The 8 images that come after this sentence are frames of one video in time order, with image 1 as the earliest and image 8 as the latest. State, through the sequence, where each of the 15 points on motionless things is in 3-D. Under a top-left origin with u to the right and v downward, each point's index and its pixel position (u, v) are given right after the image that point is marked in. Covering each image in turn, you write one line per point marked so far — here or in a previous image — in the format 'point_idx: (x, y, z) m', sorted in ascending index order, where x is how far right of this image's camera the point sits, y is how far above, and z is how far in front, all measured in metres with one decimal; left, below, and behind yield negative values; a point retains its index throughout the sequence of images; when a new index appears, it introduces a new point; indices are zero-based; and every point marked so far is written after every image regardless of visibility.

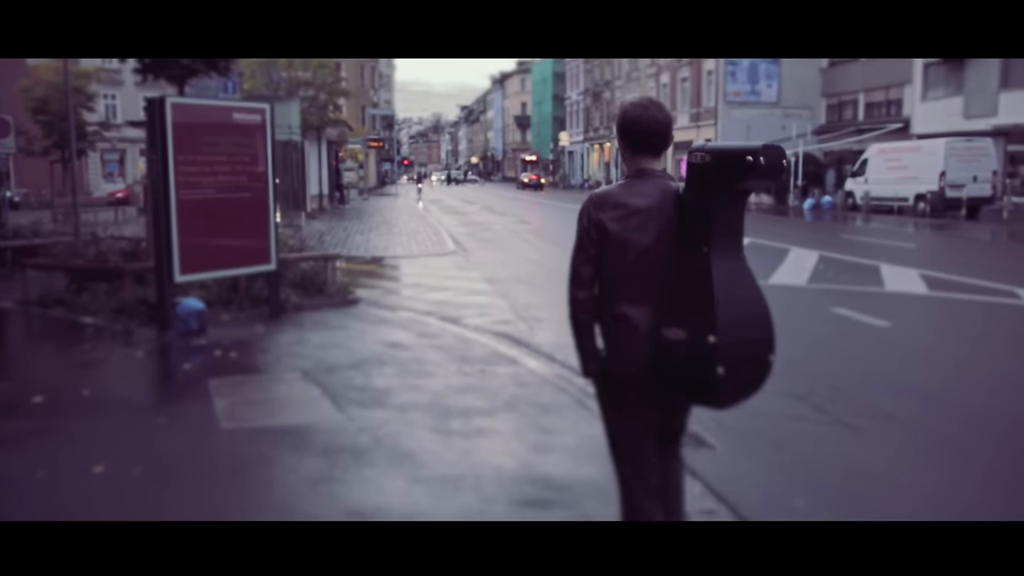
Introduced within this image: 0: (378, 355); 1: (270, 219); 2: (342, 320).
0: (-1.1, -0.6, +7.5) m
1: (-2.6, +0.8, +9.6) m
2: (-1.8, -0.3, +9.5) m
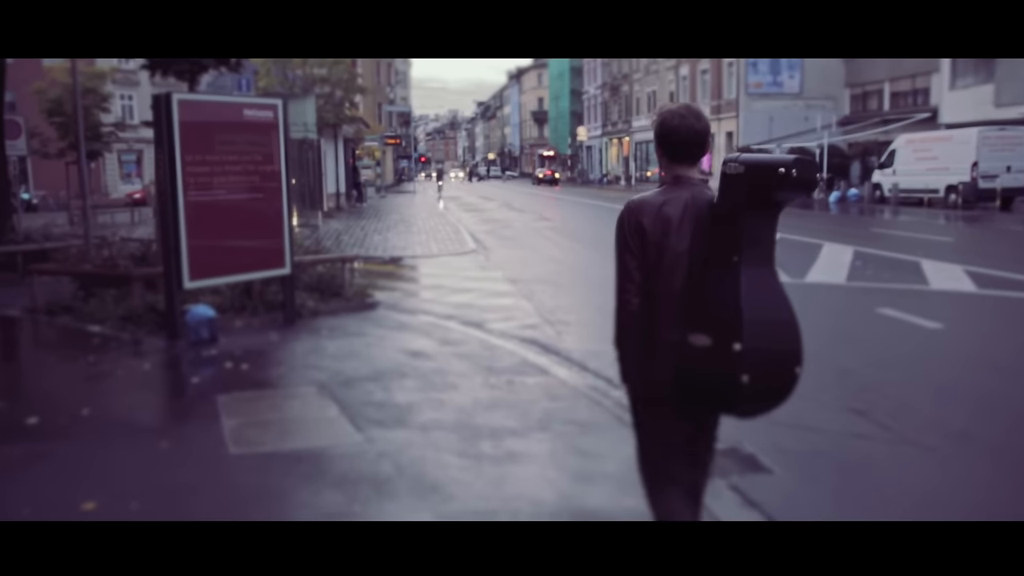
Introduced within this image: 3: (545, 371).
0: (-0.9, -0.6, +7.0) m
1: (-2.3, +0.7, +9.2) m
2: (-1.5, -0.4, +9.0) m
3: (+0.3, -0.7, +7.1) m
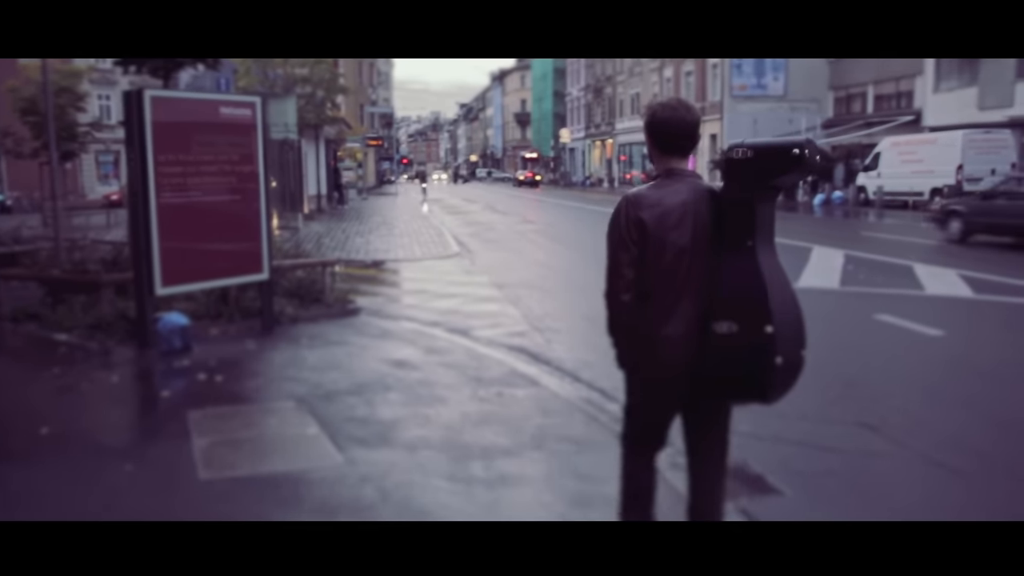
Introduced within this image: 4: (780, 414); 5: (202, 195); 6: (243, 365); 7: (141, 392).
0: (-1.0, -0.7, +6.6) m
1: (-2.4, +0.6, +8.8) m
2: (-1.6, -0.4, +8.7) m
3: (+0.2, -0.7, +6.8) m
4: (+1.8, -0.9, +6.2) m
5: (-2.8, +0.8, +8.2) m
6: (-2.1, -0.6, +7.1) m
7: (-2.6, -0.7, +6.3) m
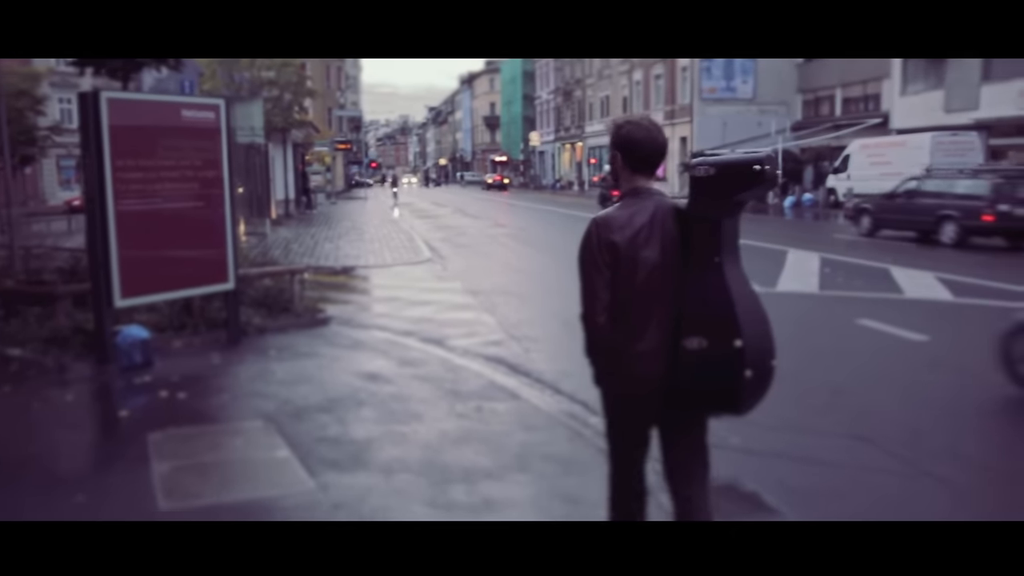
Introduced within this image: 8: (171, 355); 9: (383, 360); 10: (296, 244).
0: (-1.1, -0.7, +6.3) m
1: (-2.7, +0.5, +8.4) m
2: (-1.9, -0.5, +8.4) m
3: (+0.1, -0.8, +6.5) m
4: (+1.7, -0.9, +6.0) m
5: (-3.0, +0.7, +7.8) m
6: (-2.3, -0.7, +6.8) m
7: (-2.7, -0.8, +6.0) m
8: (-3.0, -0.6, +7.9) m
9: (-1.1, -0.6, +7.7) m
10: (-4.1, +0.8, +17.2) m
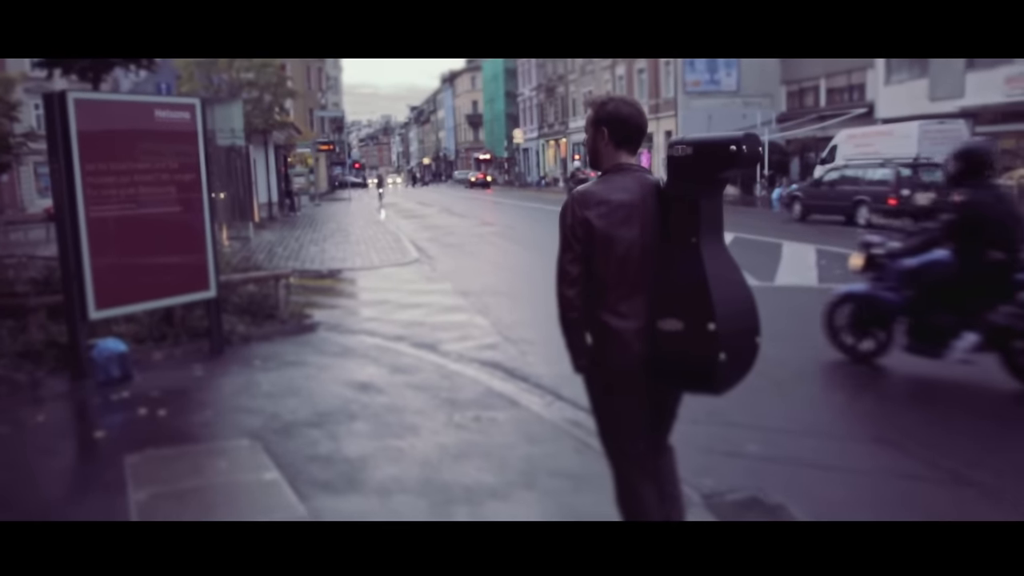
0: (-1.1, -0.8, +6.0) m
1: (-2.7, +0.5, +8.1) m
2: (-1.9, -0.6, +8.0) m
3: (+0.1, -0.8, +6.2) m
4: (+1.7, -0.9, +5.7) m
5: (-3.1, +0.7, +7.5) m
6: (-2.3, -0.8, +6.4) m
7: (-2.7, -0.9, +5.6) m
8: (-3.0, -0.7, +7.5) m
9: (-1.1, -0.7, +7.3) m
10: (-4.3, +0.8, +16.8) m
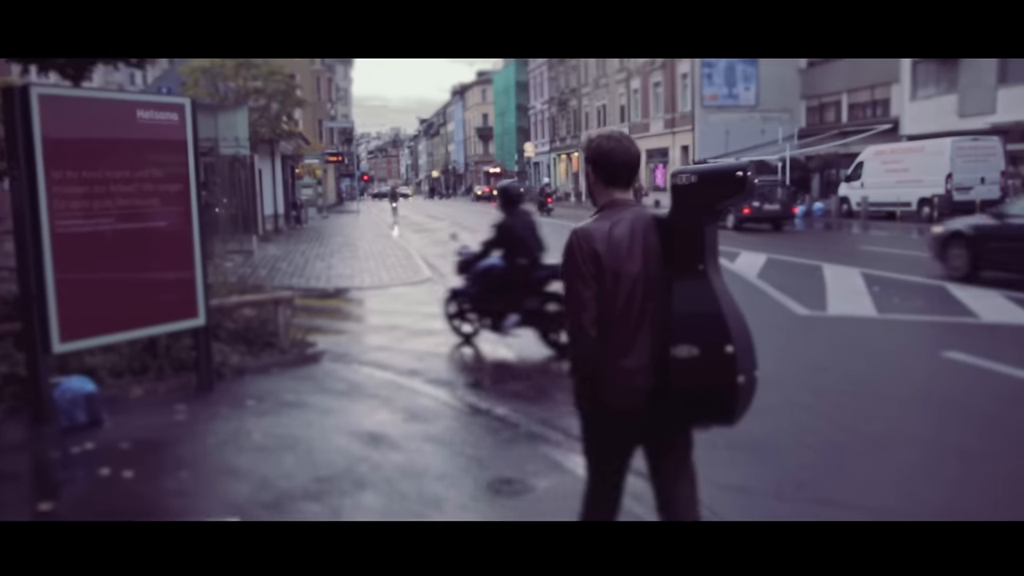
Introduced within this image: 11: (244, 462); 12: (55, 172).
0: (-0.9, -1.0, +5.0) m
1: (-2.5, +0.3, +7.0) m
2: (-1.6, -0.8, +7.0) m
3: (+0.3, -1.0, +5.1) m
4: (+1.9, -1.1, +4.7) m
5: (-2.8, +0.5, +6.4) m
6: (-2.1, -0.9, +5.4) m
7: (-2.5, -1.1, +4.6) m
8: (-2.8, -0.9, +6.5) m
9: (-0.9, -0.9, +6.3) m
10: (-4.0, +0.4, +15.8) m
11: (-1.5, -1.0, +5.1) m
12: (-3.1, +0.8, +6.1) m
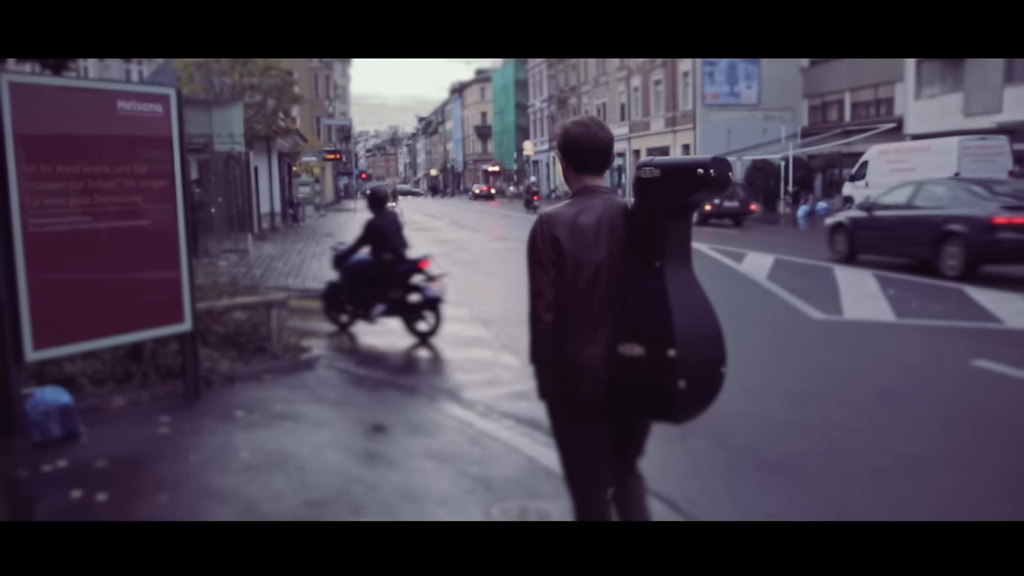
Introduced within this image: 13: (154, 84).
0: (-0.8, -1.0, +4.5) m
1: (-2.4, +0.2, +6.6) m
2: (-1.6, -0.8, +6.6) m
3: (+0.3, -1.0, +4.7) m
4: (+2.0, -1.2, +4.3) m
5: (-2.8, +0.4, +6.0) m
6: (-2.0, -1.0, +5.0) m
7: (-2.5, -1.1, +4.2) m
8: (-2.7, -0.9, +6.1) m
9: (-0.8, -0.9, +5.9) m
10: (-4.0, +0.4, +15.4) m
11: (-1.4, -1.0, +4.7) m
12: (-3.0, +0.8, +5.7) m
13: (-2.5, +1.4, +6.3) m
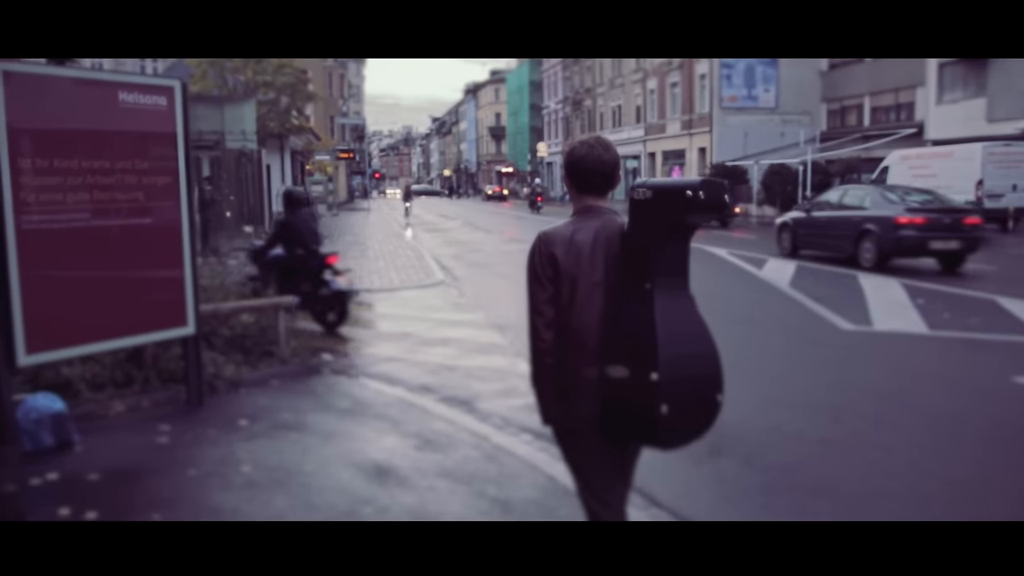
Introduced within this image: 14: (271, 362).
0: (-0.7, -1.0, +4.2) m
1: (-2.3, +0.2, +6.3) m
2: (-1.5, -0.8, +6.2) m
3: (+0.4, -1.1, +4.4) m
4: (+2.1, -1.2, +3.9) m
5: (-2.7, +0.4, +5.7) m
6: (-1.9, -1.0, +4.7) m
7: (-2.4, -1.1, +3.9) m
8: (-2.6, -0.9, +5.8) m
9: (-0.7, -0.9, +5.6) m
10: (-3.7, +0.4, +15.1) m
11: (-1.3, -1.0, +4.3) m
12: (-2.9, +0.8, +5.4) m
13: (-2.3, +1.4, +6.0) m
14: (-2.0, -0.6, +7.5) m
